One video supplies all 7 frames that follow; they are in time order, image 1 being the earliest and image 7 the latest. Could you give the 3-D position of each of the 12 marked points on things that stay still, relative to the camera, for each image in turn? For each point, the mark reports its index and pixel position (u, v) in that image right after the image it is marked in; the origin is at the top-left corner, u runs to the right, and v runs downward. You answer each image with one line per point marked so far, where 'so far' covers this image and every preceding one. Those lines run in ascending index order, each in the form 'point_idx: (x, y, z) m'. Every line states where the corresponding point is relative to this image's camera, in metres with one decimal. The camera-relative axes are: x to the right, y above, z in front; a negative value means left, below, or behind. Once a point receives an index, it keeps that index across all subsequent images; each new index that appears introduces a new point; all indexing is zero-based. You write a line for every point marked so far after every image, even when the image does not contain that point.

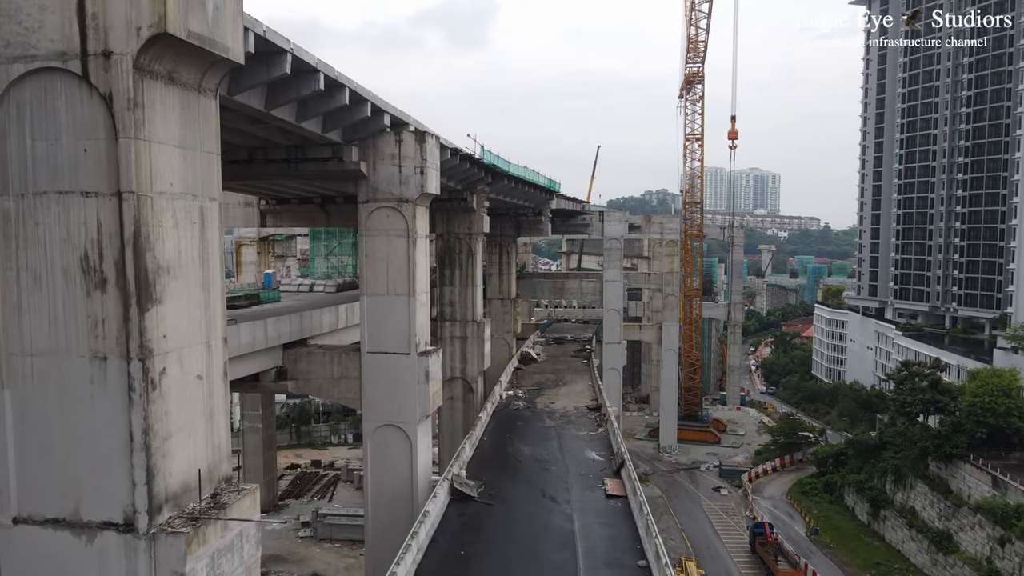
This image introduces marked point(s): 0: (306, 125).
0: (-3.4, +2.7, +14.5) m
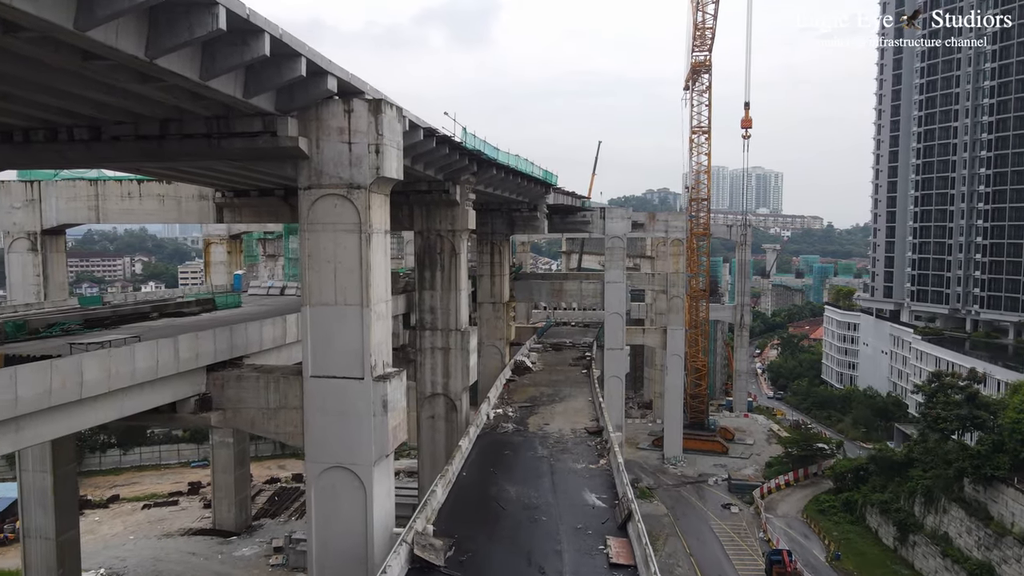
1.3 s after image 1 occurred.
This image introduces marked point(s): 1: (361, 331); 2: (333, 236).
0: (-3.7, +2.6, +11.1) m
1: (-2.3, -0.7, +13.4) m
2: (-2.7, +0.8, +13.4) m
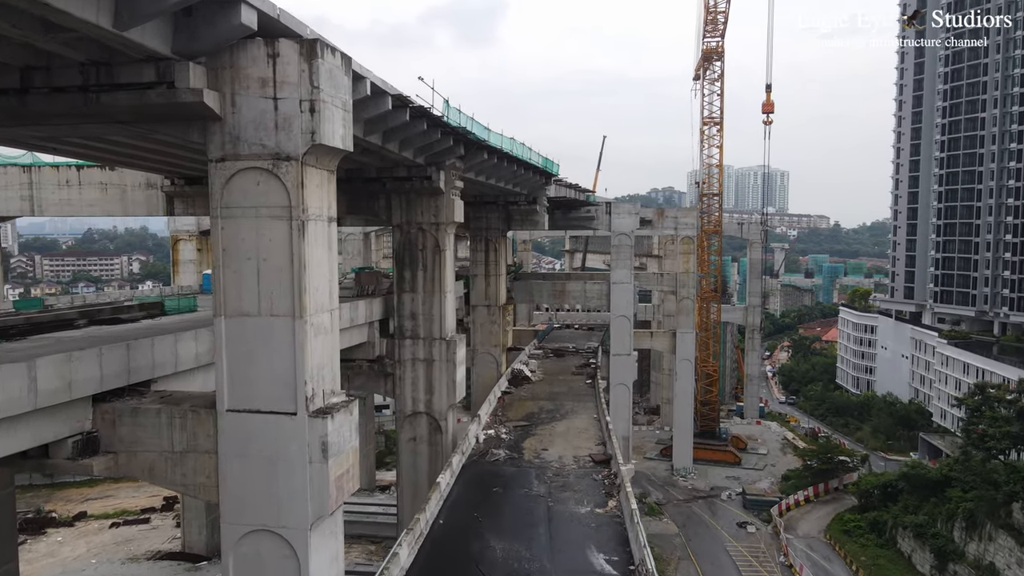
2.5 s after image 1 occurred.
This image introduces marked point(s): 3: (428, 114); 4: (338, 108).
0: (-3.9, +2.5, +7.8) m
1: (-2.5, -0.7, +10.1) m
2: (-3.0, +0.7, +10.1) m
3: (-1.7, +3.5, +17.3) m
4: (-2.1, +2.1, +10.3) m
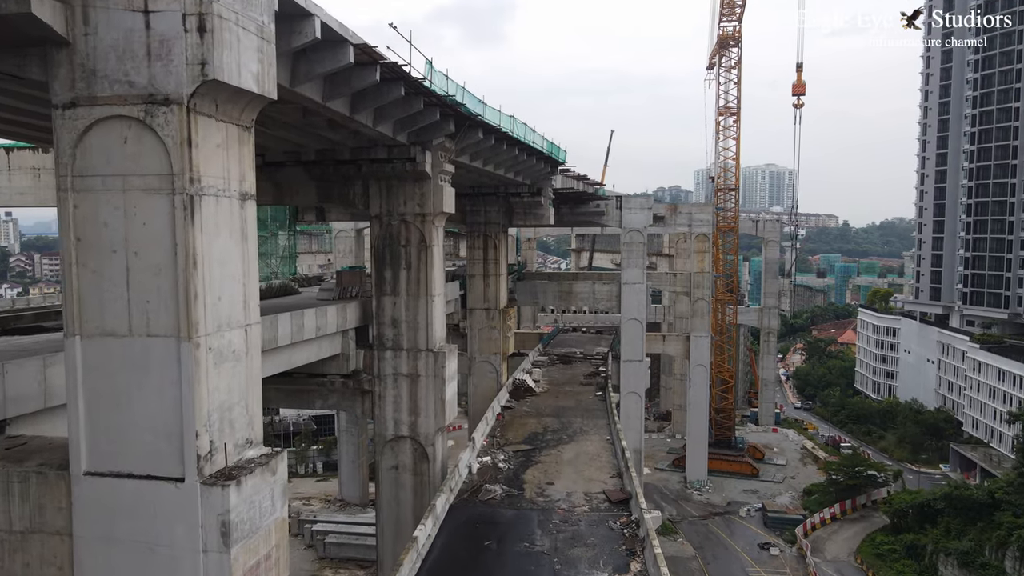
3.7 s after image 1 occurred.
0: (-4.0, +2.5, +4.6) m
1: (-2.6, -0.8, +6.8) m
2: (-3.0, +0.7, +6.8) m
3: (-1.7, +3.4, +14.1) m
4: (-2.1, +2.1, +7.1) m
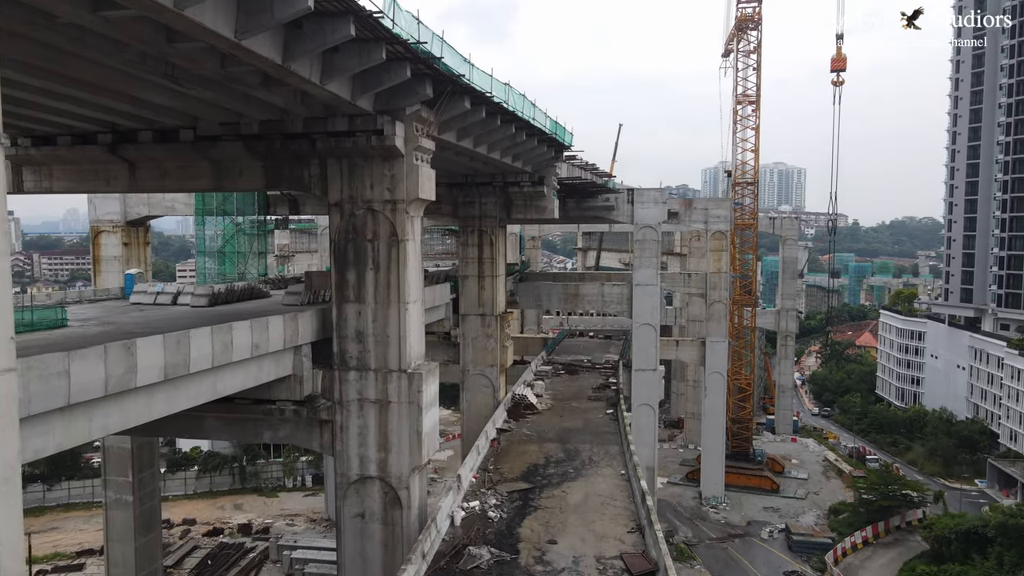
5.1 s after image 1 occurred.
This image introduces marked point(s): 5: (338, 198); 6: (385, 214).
0: (-4.2, +2.4, +1.0) m
1: (-2.8, -0.9, +3.3) m
2: (-3.2, +0.6, +3.3) m
3: (-1.8, +3.3, +10.5) m
4: (-2.3, +2.0, +3.6) m
5: (-2.9, +1.5, +14.6) m
6: (-2.1, +1.2, +14.4) m
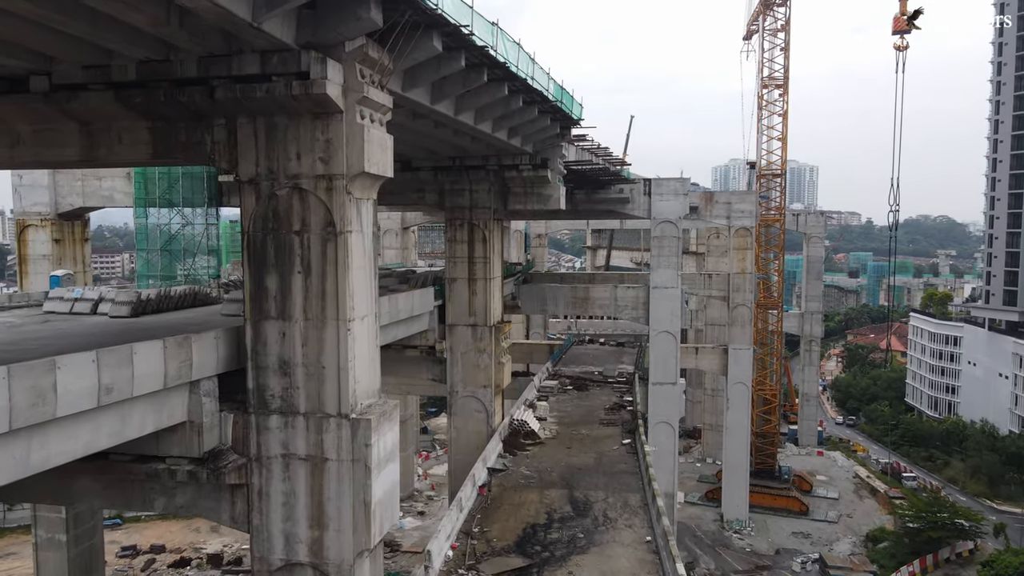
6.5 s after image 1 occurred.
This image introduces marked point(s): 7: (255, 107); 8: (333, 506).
0: (-4.5, +2.2, -3.2) m
1: (-3.1, -1.0, -0.9) m
2: (-3.5, +0.4, -0.9) m
3: (-2.0, +3.2, +6.3) m
4: (-2.6, +1.8, -0.7) m
5: (-3.1, +1.4, +10.4) m
6: (-2.3, +1.1, +10.2) m
7: (-2.9, +2.1, +10.0) m
8: (-2.1, -2.6, +10.4) m
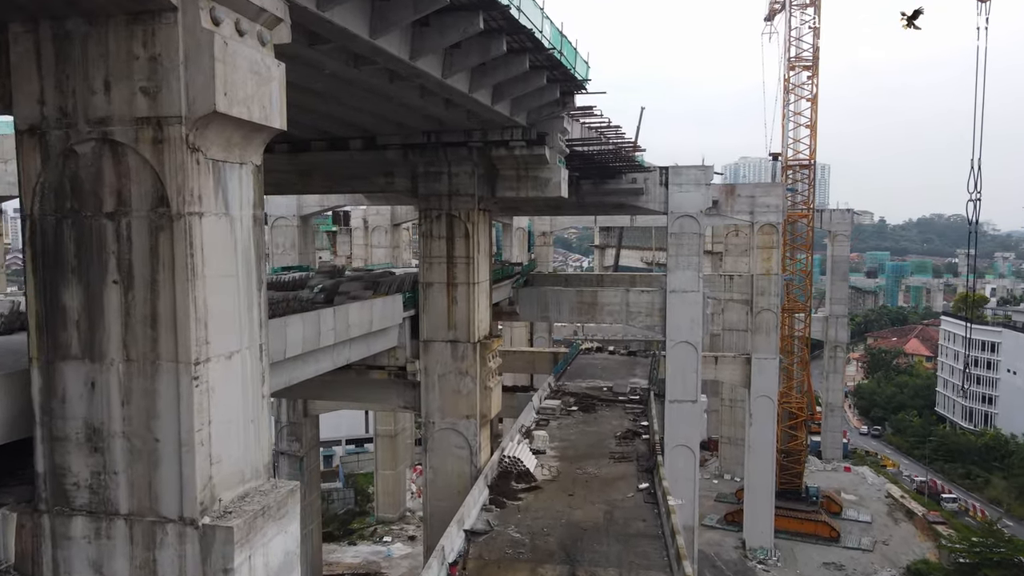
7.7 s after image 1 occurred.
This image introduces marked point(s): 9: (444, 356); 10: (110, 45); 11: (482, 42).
0: (-5.0, +2.1, -7.3) m
1: (-3.5, -1.2, -5.0) m
2: (-3.9, +0.3, -5.0) m
3: (-2.4, +3.0, +2.2) m
4: (-3.0, +1.7, -4.8) m
5: (-3.4, +1.2, +6.3) m
6: (-2.6, +0.9, +6.1) m
7: (-3.2, +1.9, +5.9) m
8: (-2.4, -2.7, +6.3) m
9: (-1.3, -1.4, +17.1) m
10: (-2.7, +1.6, +6.1) m
11: (-0.4, +3.3, +12.0) m
